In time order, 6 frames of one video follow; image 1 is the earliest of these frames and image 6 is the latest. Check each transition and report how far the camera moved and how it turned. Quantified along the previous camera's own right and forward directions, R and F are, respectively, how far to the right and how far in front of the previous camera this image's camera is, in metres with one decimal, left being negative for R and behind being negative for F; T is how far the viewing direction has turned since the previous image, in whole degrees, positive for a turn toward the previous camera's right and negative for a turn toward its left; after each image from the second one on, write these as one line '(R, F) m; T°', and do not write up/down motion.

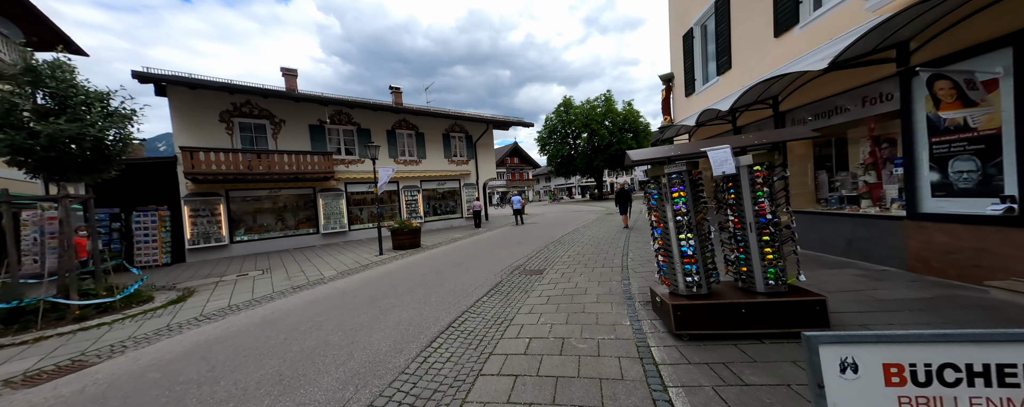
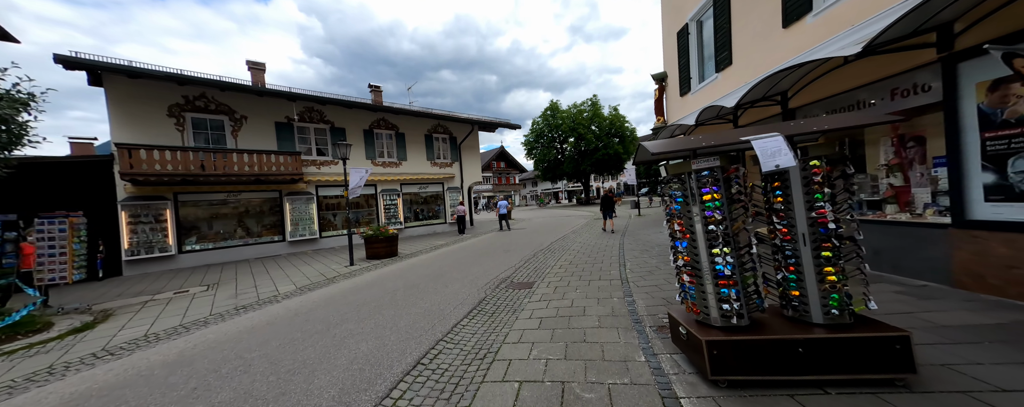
(0.0, +0.7) m; +3°
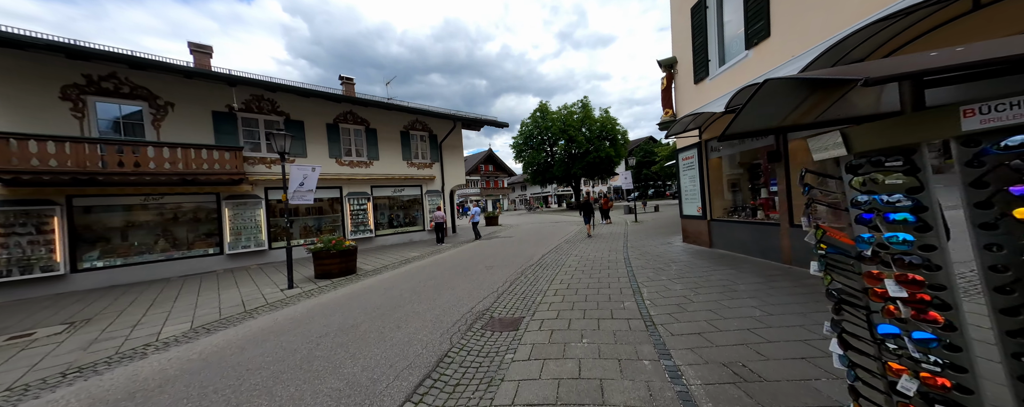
(+0.1, +1.6) m; +2°
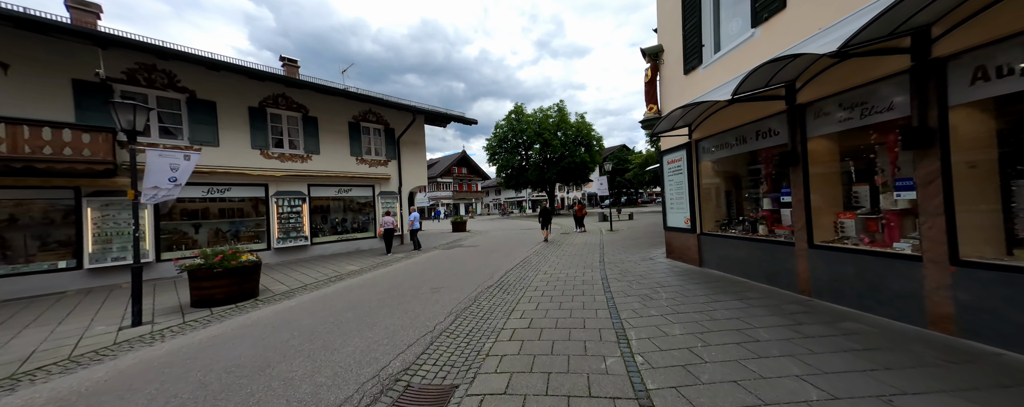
(+0.4, +1.5) m; +5°
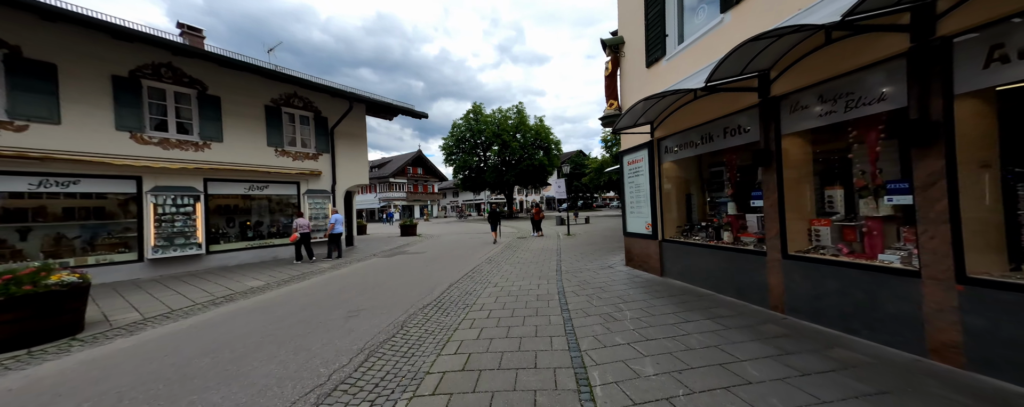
(+0.3, +1.0) m; +8°
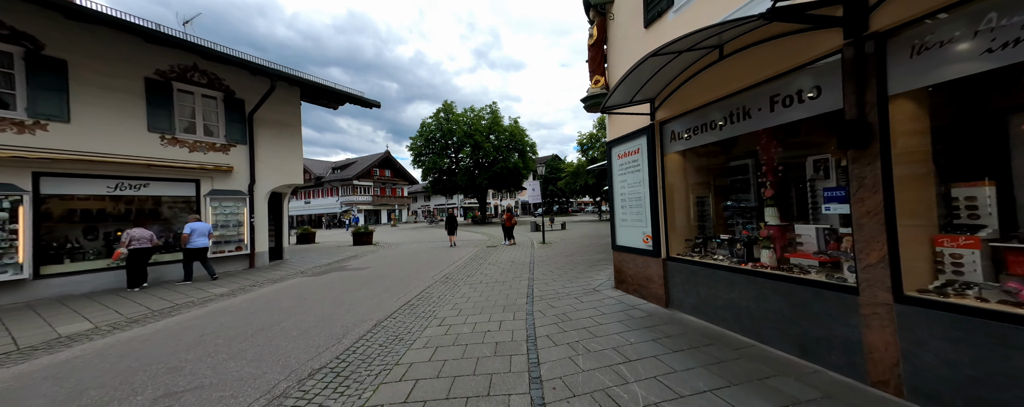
(+0.4, +1.9) m; +5°
